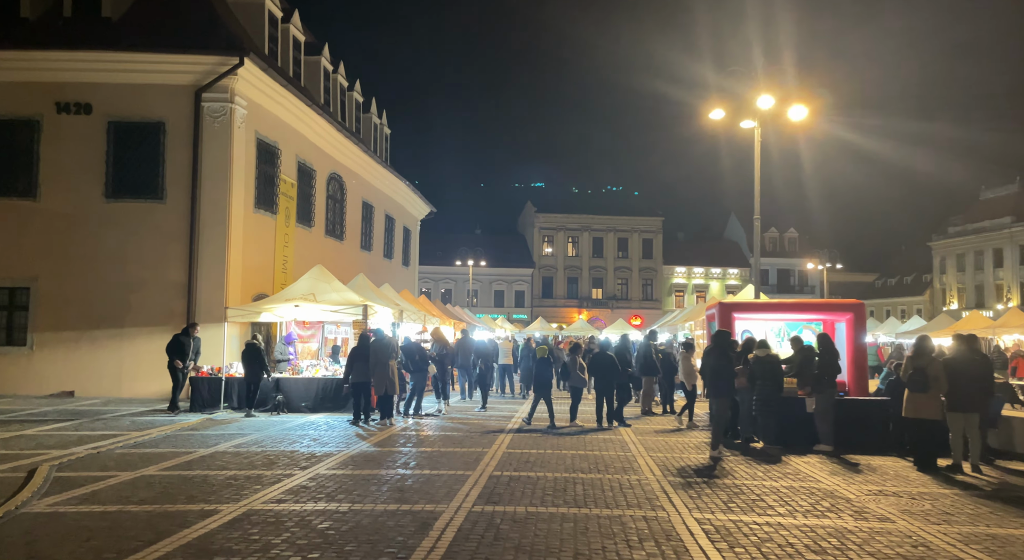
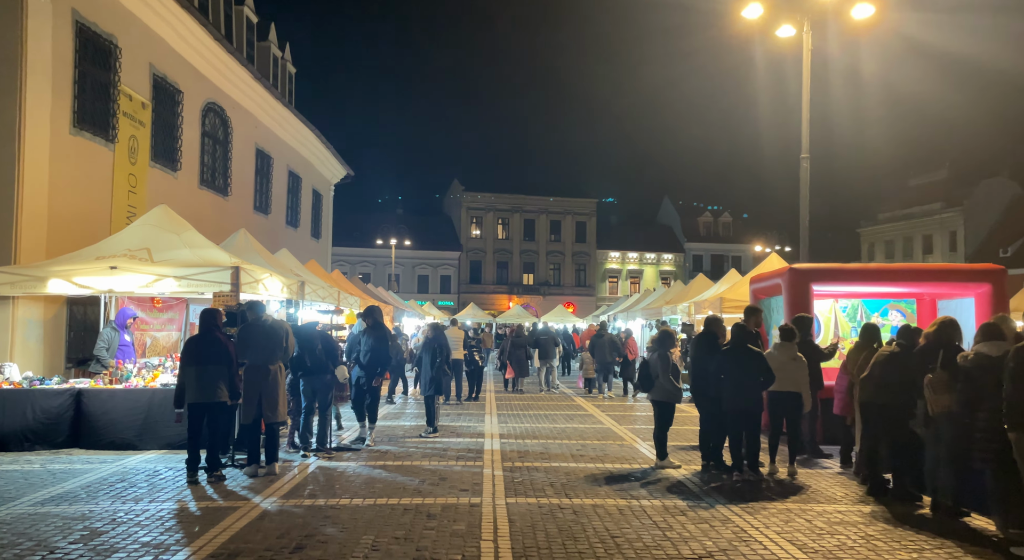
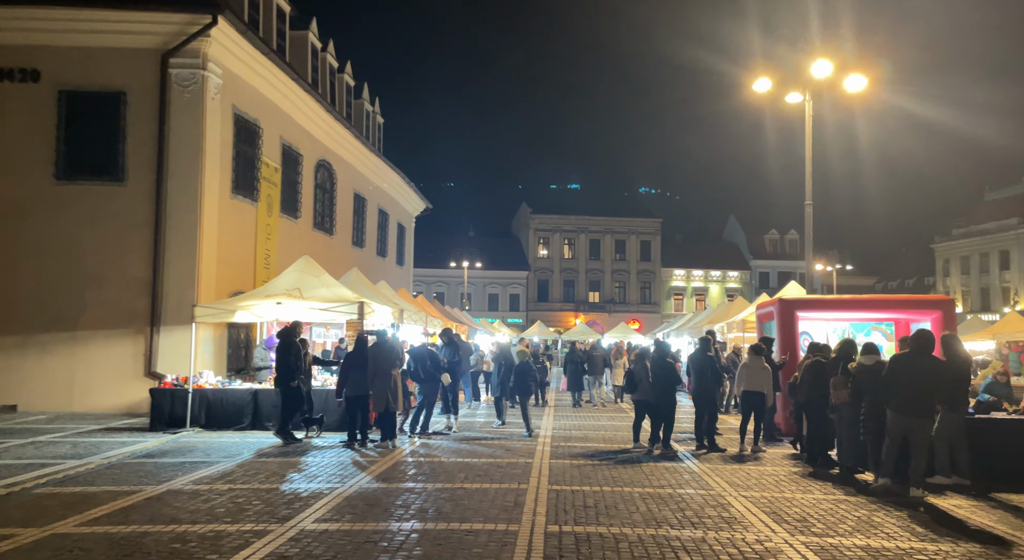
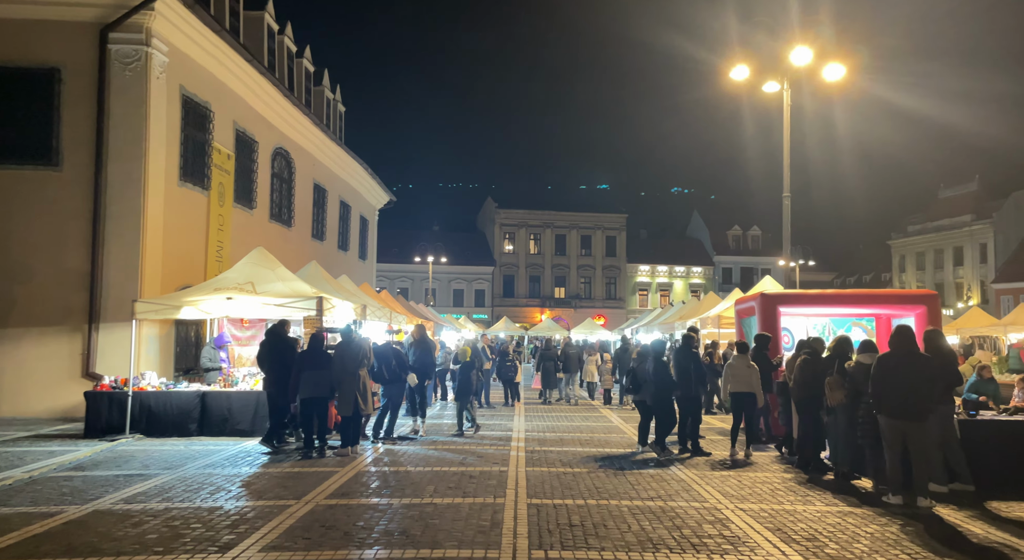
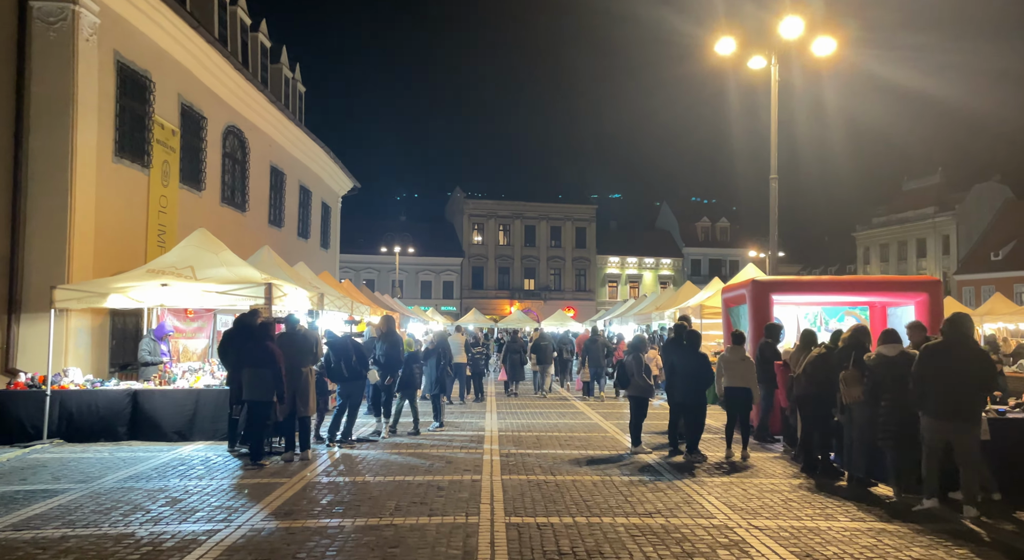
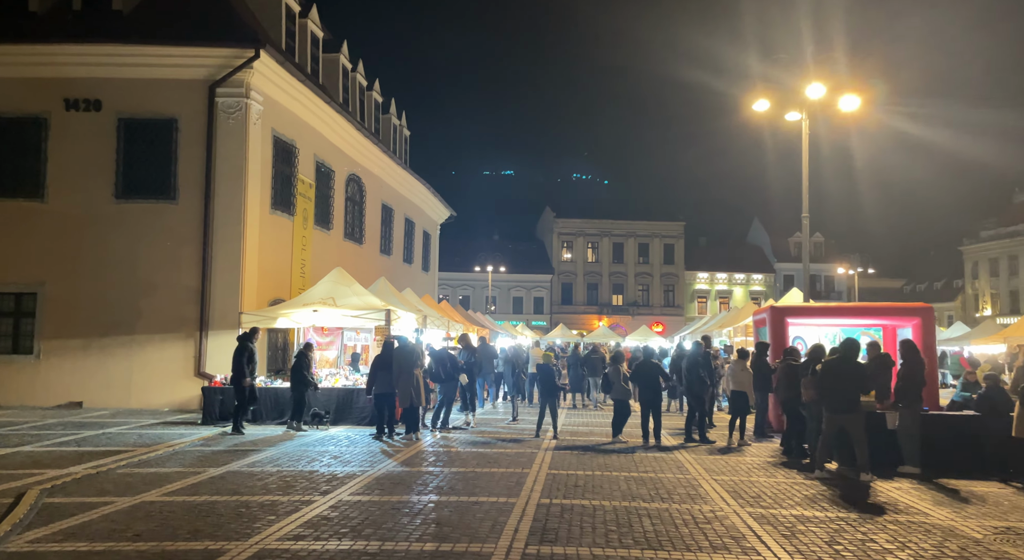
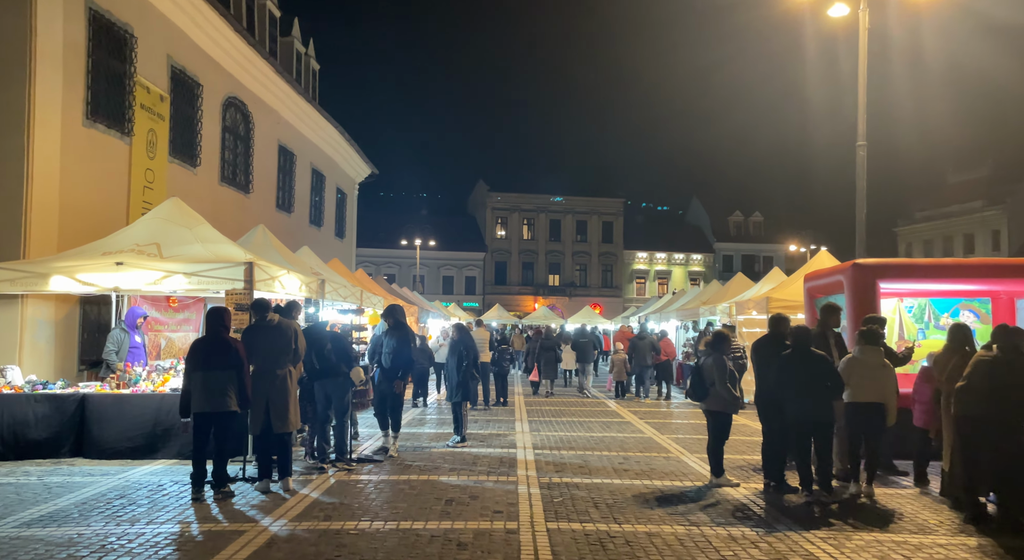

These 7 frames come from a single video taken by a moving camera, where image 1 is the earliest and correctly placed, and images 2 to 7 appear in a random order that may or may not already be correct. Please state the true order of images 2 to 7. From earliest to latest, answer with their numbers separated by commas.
6, 3, 4, 5, 2, 7
